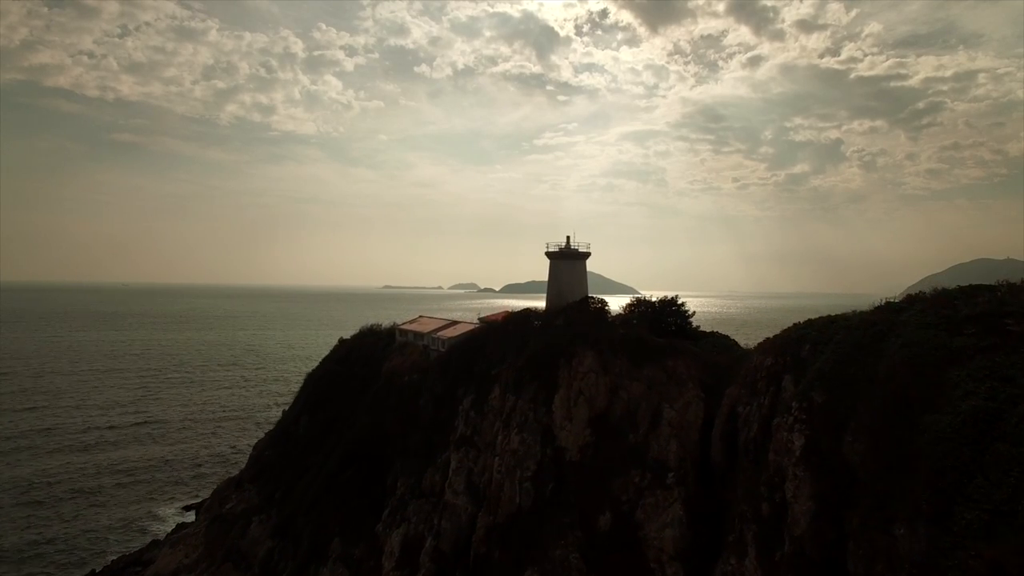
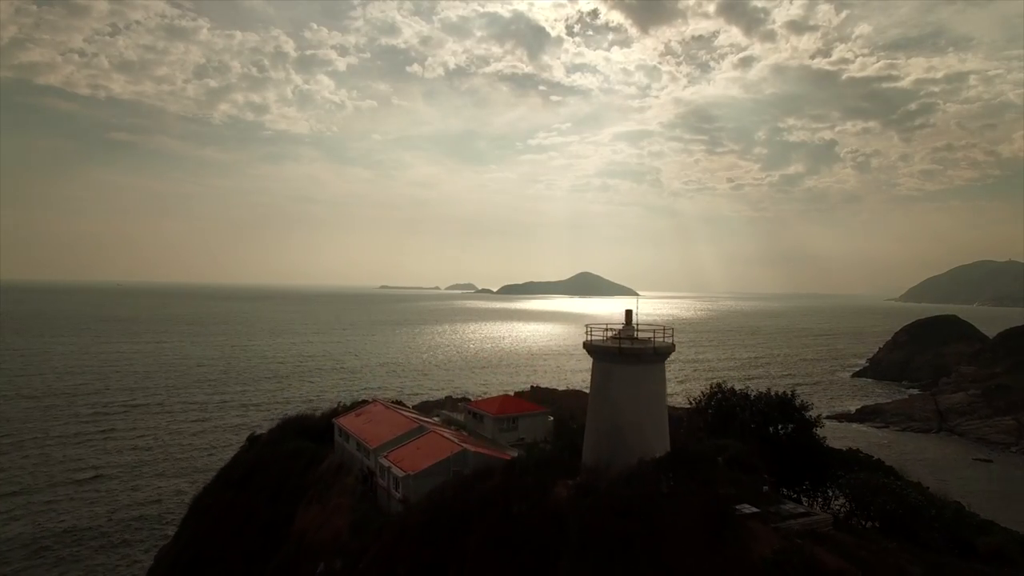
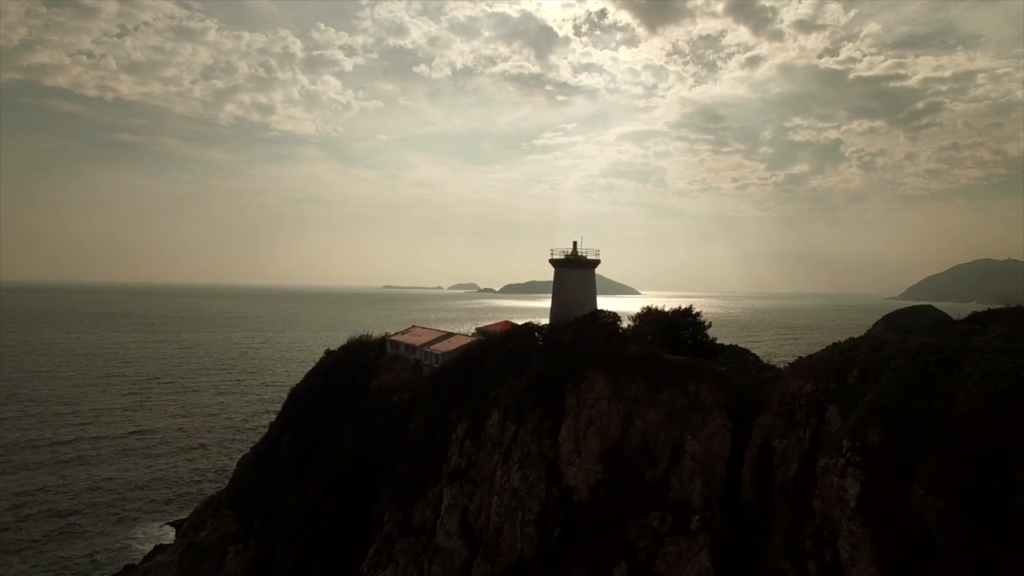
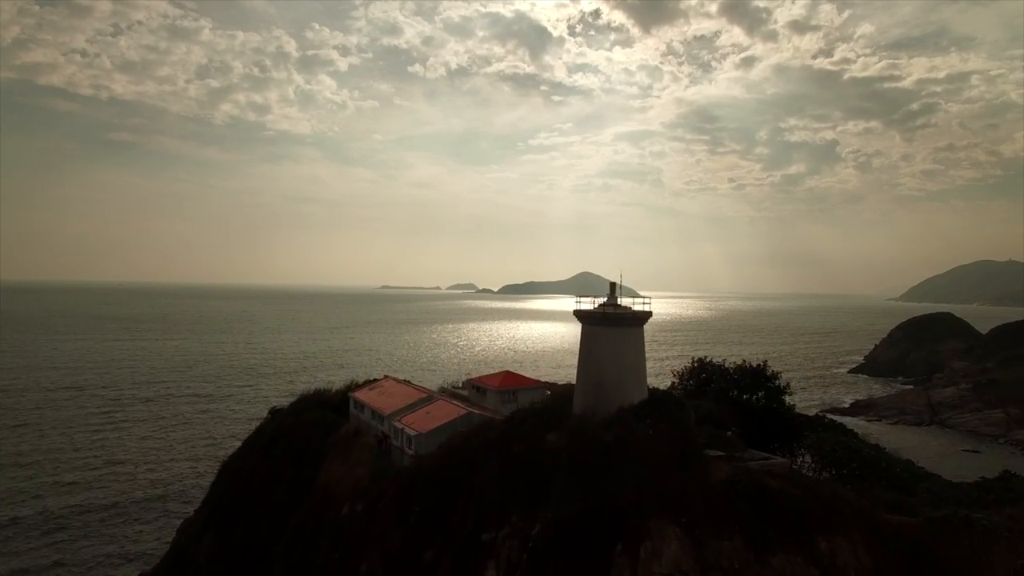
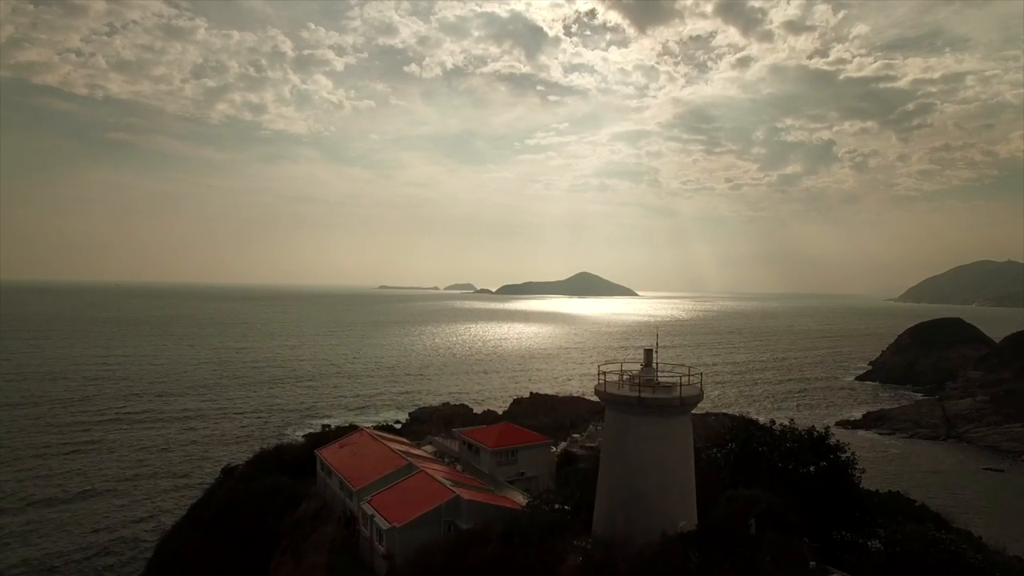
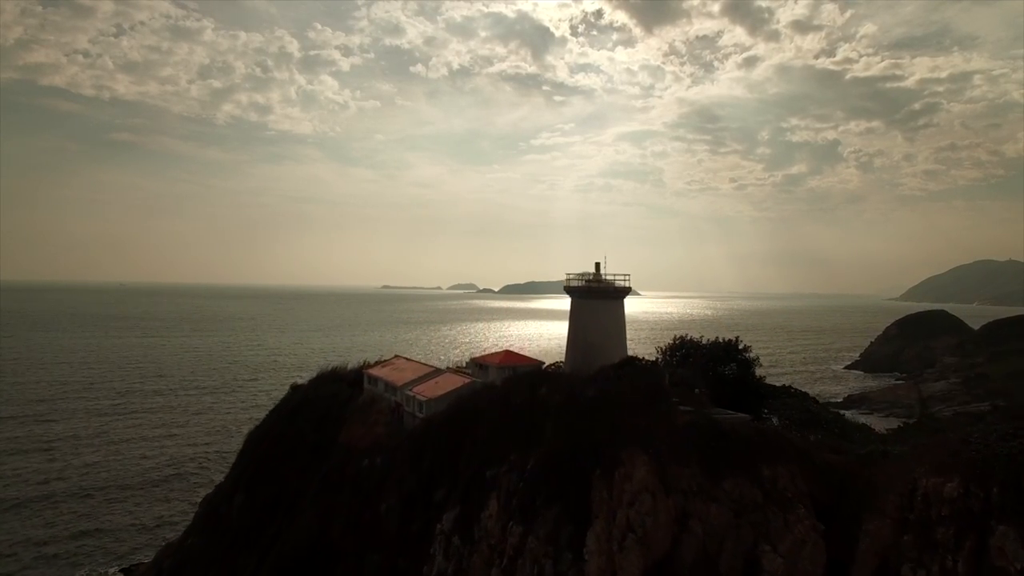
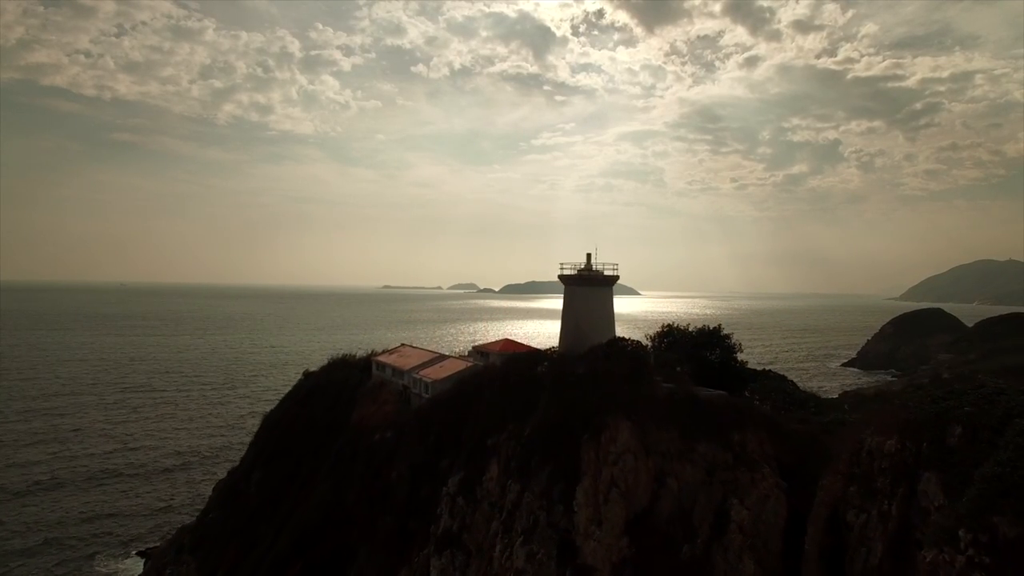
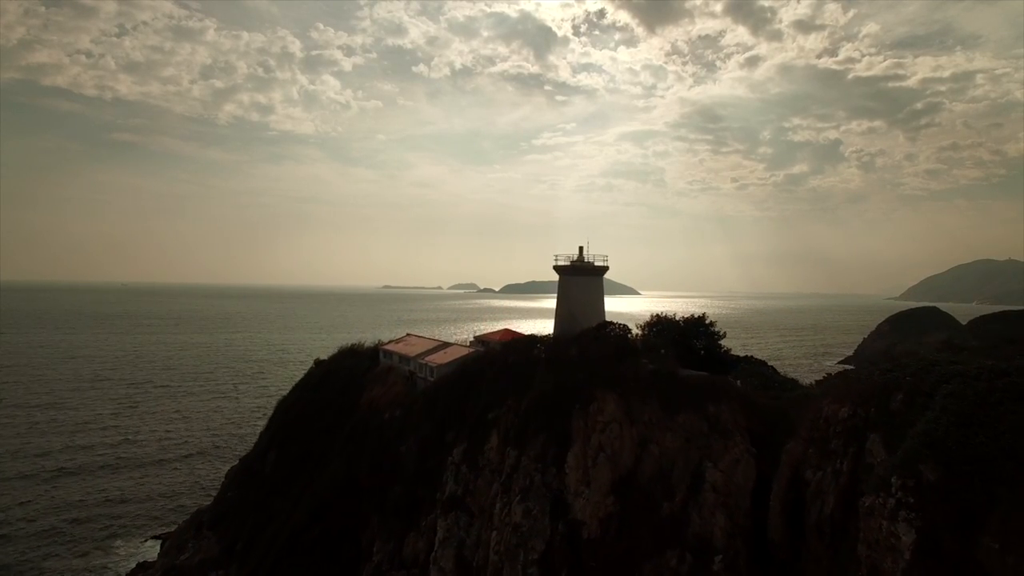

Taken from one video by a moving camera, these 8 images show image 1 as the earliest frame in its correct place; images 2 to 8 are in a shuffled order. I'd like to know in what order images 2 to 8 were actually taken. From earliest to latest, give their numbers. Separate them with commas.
3, 8, 7, 6, 4, 2, 5
